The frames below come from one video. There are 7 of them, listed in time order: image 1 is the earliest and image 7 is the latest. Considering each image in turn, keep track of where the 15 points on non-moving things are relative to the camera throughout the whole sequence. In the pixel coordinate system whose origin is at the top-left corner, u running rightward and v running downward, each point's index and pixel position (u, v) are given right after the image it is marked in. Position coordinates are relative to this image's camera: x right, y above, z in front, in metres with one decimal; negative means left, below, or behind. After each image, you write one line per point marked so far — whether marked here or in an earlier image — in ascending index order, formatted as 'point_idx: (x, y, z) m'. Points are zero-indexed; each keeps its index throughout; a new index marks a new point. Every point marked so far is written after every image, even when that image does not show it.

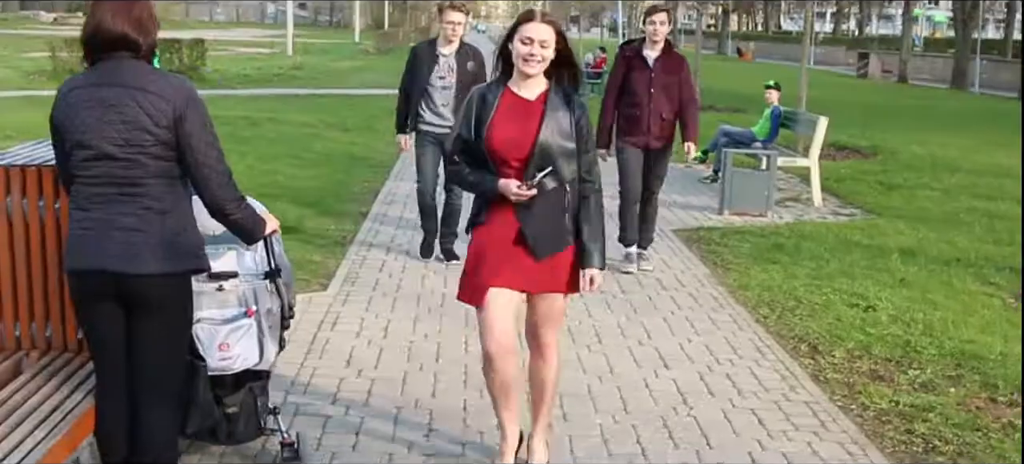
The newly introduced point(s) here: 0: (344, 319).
0: (-0.9, -0.5, +7.1) m
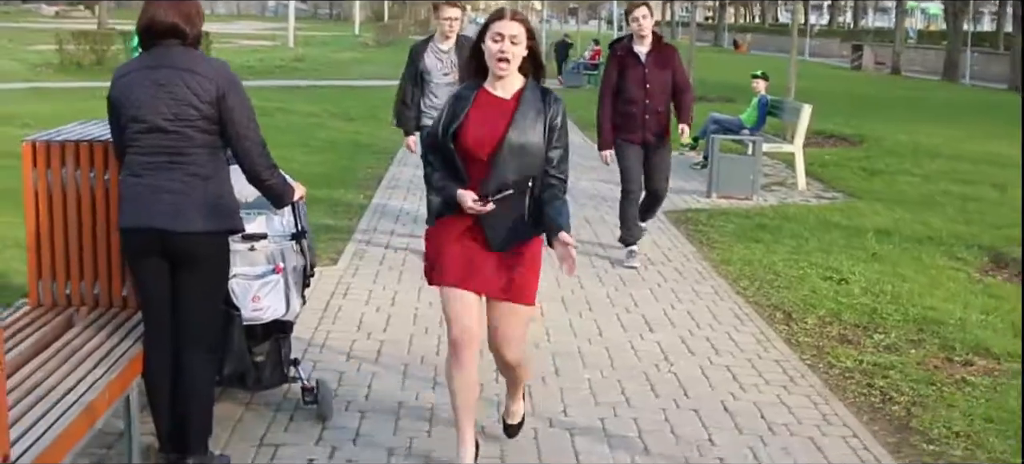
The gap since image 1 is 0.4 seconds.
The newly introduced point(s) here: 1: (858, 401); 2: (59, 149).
0: (-0.9, -0.3, +7.7) m
1: (+1.5, -0.7, +5.8) m
2: (-1.6, +0.3, +4.8) m
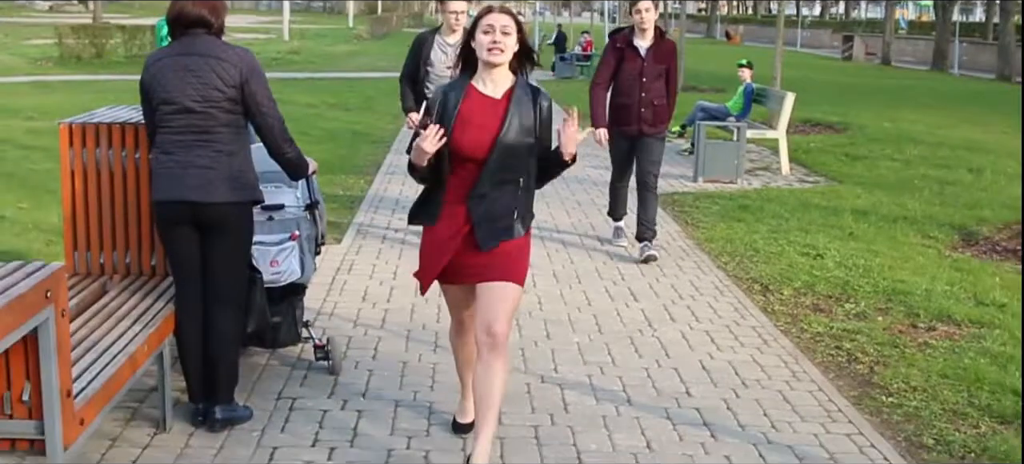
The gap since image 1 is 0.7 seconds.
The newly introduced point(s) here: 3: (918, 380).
0: (-0.9, -0.2, +8.2) m
1: (+1.5, -0.6, +6.3) m
2: (-1.7, +0.4, +5.3) m
3: (+1.8, -0.7, +5.9) m
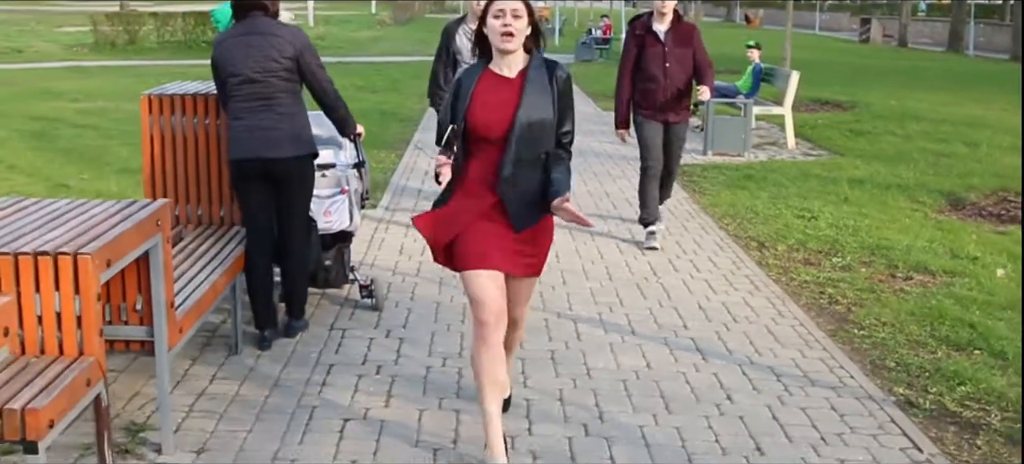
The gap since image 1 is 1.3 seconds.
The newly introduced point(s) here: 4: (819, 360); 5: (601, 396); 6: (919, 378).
0: (-0.8, 0.0, +9.0) m
1: (+1.6, -0.4, +7.1) m
2: (-1.6, +0.6, +6.2) m
3: (+1.9, -0.4, +6.7) m
4: (+1.4, -0.6, +5.9) m
5: (+0.4, -0.7, +5.3) m
6: (+1.8, -0.6, +5.7) m
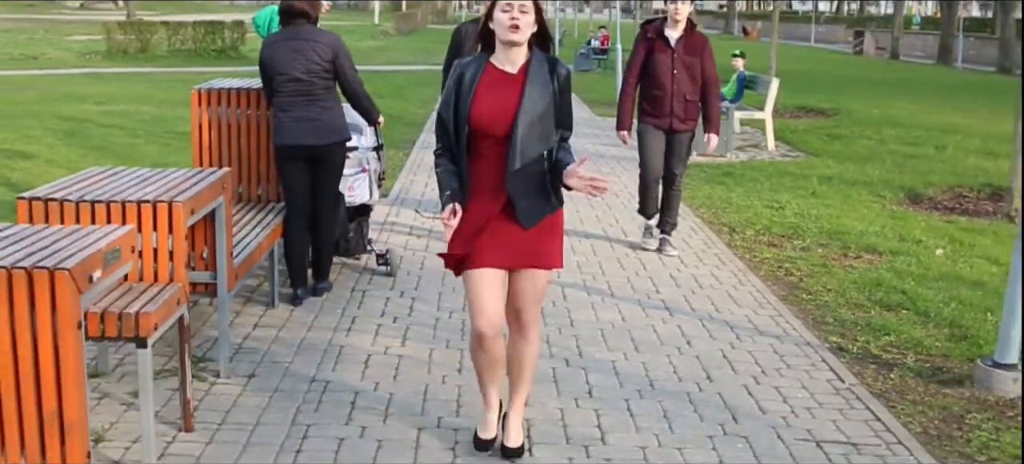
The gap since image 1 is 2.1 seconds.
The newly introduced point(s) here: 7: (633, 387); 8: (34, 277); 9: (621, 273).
0: (-0.8, +0.1, +10.1) m
1: (+1.6, -0.3, +8.2) m
2: (-1.6, +0.7, +7.2) m
3: (+1.9, -0.3, +7.7) m
4: (+1.4, -0.4, +7.0) m
5: (+0.3, -0.5, +6.3) m
6: (+1.7, -0.5, +6.8) m
7: (+0.5, -0.7, +5.6) m
8: (-1.2, -0.1, +3.4) m
9: (+0.7, -0.2, +8.0) m
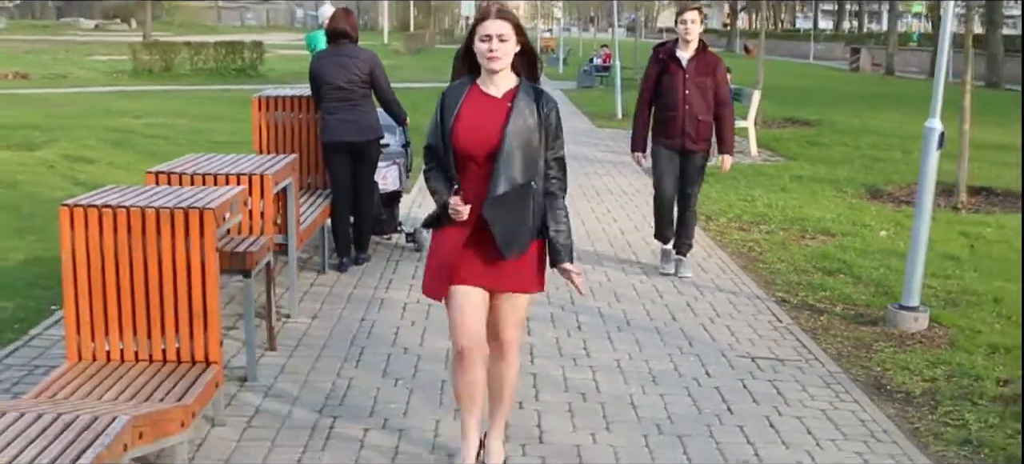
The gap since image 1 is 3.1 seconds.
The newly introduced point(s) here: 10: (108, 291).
0: (-0.8, +0.2, +11.7) m
1: (+1.6, -0.1, +9.7) m
2: (-1.6, +0.9, +8.8) m
3: (+1.9, -0.2, +9.3) m
4: (+1.4, -0.3, +8.5) m
5: (+0.4, -0.4, +7.9) m
6: (+1.8, -0.4, +8.3) m
7: (+0.5, -0.5, +7.1) m
8: (-1.2, +0.1, +5.0) m
9: (+0.7, -0.1, +9.5) m
10: (-1.5, -0.2, +5.0) m
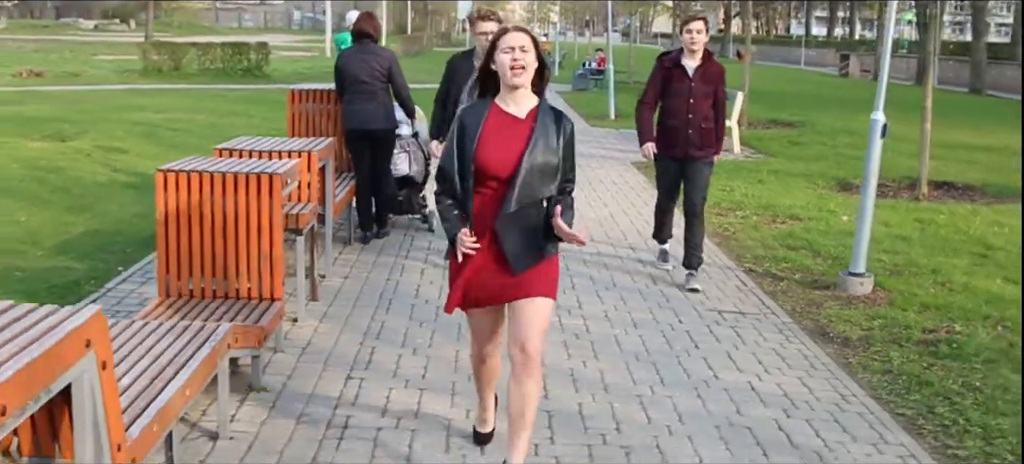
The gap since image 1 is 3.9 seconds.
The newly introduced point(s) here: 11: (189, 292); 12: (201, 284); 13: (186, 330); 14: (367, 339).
0: (-0.8, +0.4, +12.8) m
1: (+1.6, 0.0, +10.9) m
2: (-1.5, +1.0, +10.0) m
3: (+1.9, 0.0, +10.5) m
4: (+1.4, -0.2, +9.7) m
5: (+0.4, -0.2, +9.1) m
6: (+1.8, -0.2, +9.5) m
7: (+0.6, -0.3, +8.3) m
8: (-1.2, +0.2, +6.2) m
9: (+0.7, 0.0, +10.7) m
10: (-1.5, 0.0, +6.2) m
11: (-1.5, -0.3, +6.2) m
12: (-1.5, -0.2, +6.2) m
13: (-1.2, -0.4, +5.0) m
14: (-0.7, -0.5, +6.8) m
